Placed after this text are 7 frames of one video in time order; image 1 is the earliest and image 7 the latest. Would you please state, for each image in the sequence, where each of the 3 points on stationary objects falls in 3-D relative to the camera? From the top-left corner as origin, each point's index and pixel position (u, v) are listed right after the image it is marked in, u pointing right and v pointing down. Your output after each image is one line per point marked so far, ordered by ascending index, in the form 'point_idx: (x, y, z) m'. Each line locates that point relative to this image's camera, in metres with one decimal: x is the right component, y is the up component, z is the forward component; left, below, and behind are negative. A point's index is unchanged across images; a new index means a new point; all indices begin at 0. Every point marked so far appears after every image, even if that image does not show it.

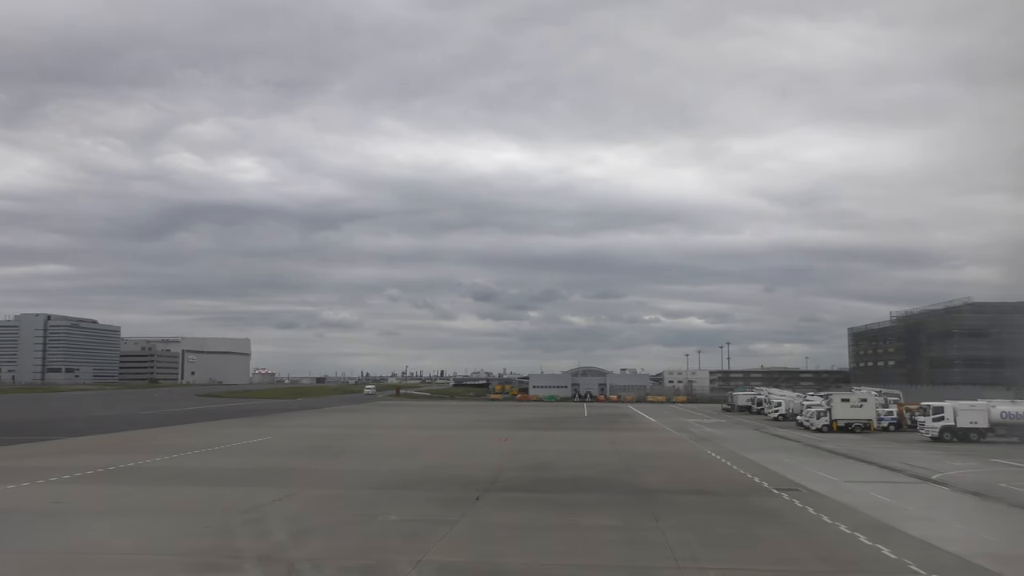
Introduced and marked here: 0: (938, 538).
0: (+11.0, -6.5, +18.4) m
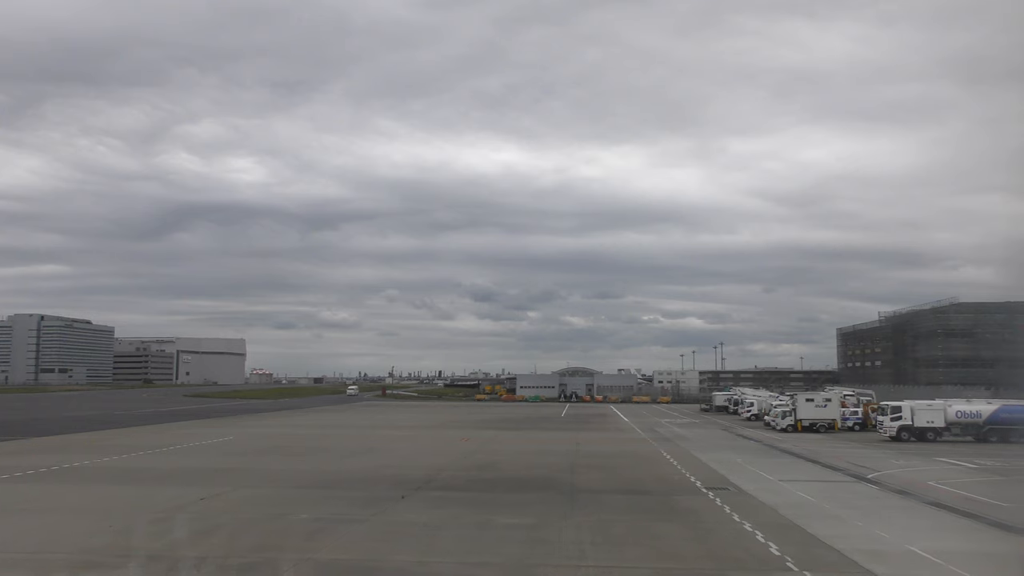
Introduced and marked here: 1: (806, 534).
0: (+8.4, -6.6, +18.7) m
1: (+7.9, -6.6, +19.3) m
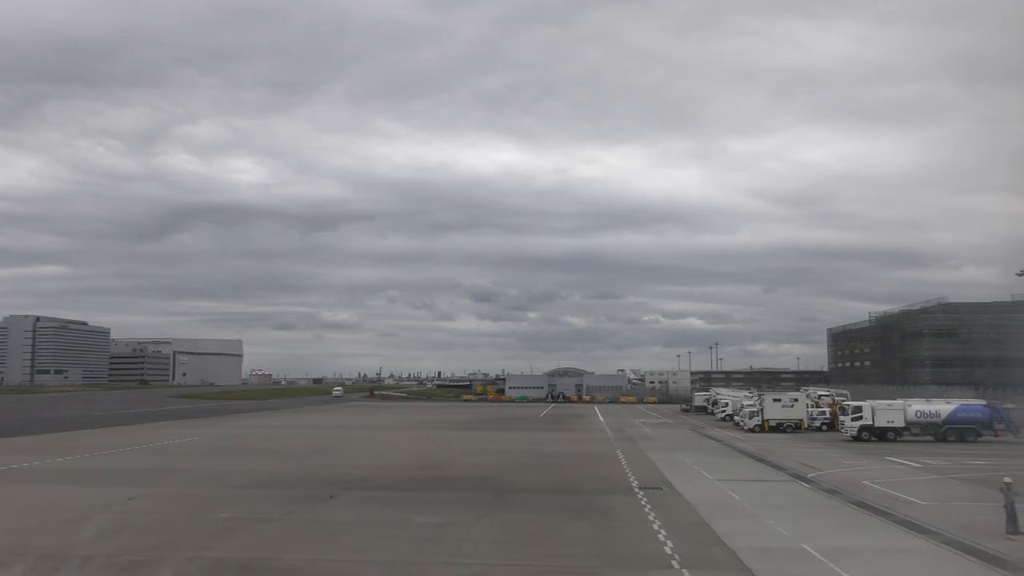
0: (+5.9, -6.6, +19.0) m
1: (+5.3, -6.7, +19.5) m
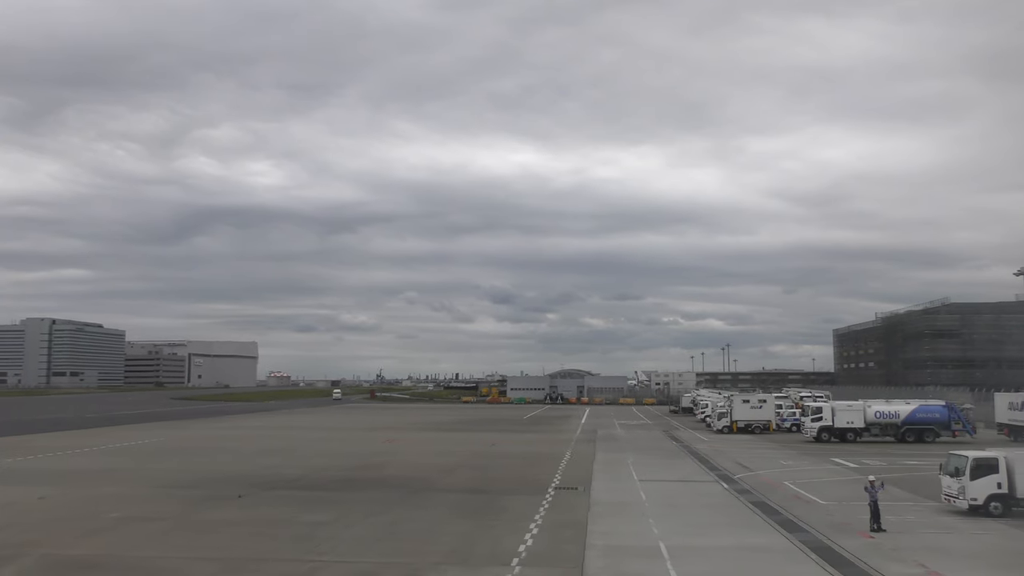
0: (+2.4, -6.6, +19.2) m
1: (+1.8, -6.7, +19.8) m
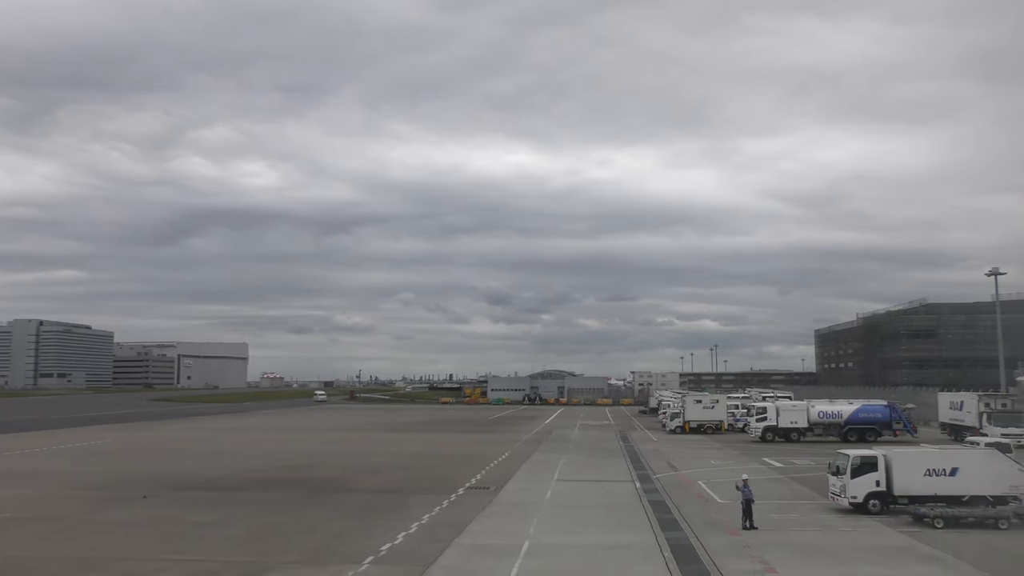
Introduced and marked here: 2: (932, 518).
0: (-1.1, -6.7, +19.5) m
1: (-1.6, -6.8, +20.1) m
2: (+11.7, -6.4, +19.9) m
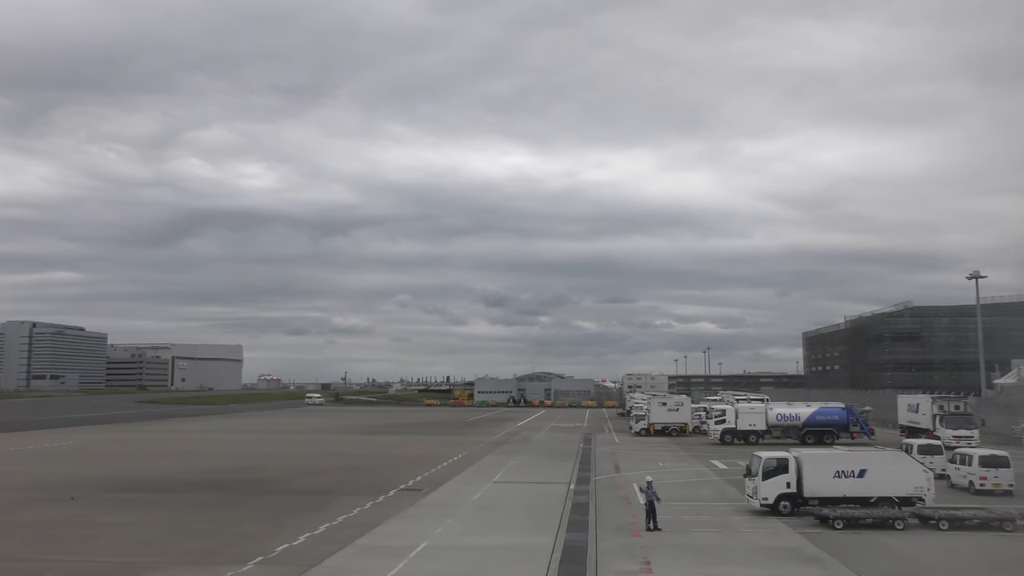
0: (-3.7, -6.8, +19.7) m
1: (-4.2, -6.9, +20.3) m
2: (+9.1, -6.6, +20.2) m
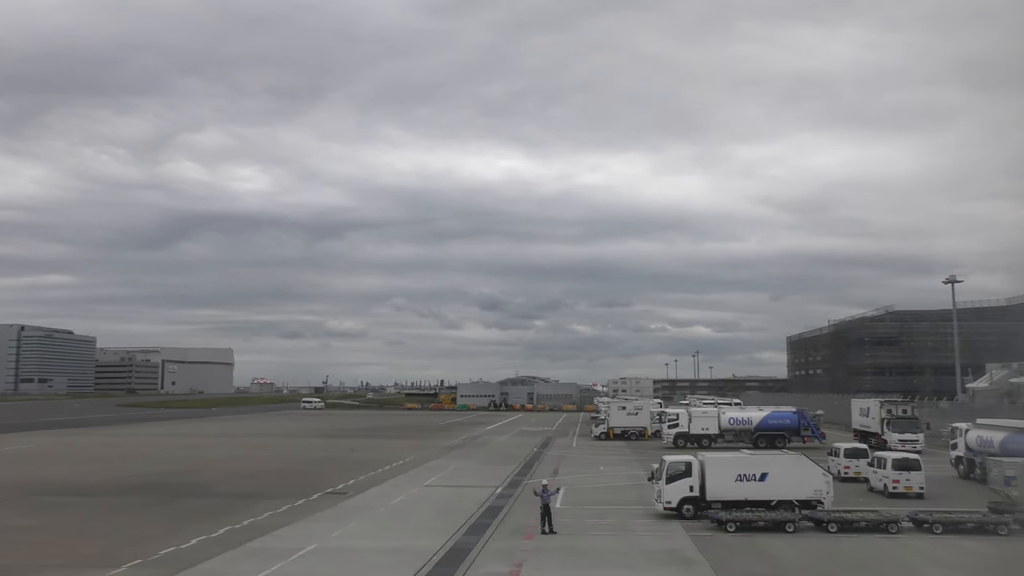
0: (-6.6, -6.9, +19.8) m
1: (-7.2, -7.0, +20.4) m
2: (+6.2, -6.7, +20.4) m
